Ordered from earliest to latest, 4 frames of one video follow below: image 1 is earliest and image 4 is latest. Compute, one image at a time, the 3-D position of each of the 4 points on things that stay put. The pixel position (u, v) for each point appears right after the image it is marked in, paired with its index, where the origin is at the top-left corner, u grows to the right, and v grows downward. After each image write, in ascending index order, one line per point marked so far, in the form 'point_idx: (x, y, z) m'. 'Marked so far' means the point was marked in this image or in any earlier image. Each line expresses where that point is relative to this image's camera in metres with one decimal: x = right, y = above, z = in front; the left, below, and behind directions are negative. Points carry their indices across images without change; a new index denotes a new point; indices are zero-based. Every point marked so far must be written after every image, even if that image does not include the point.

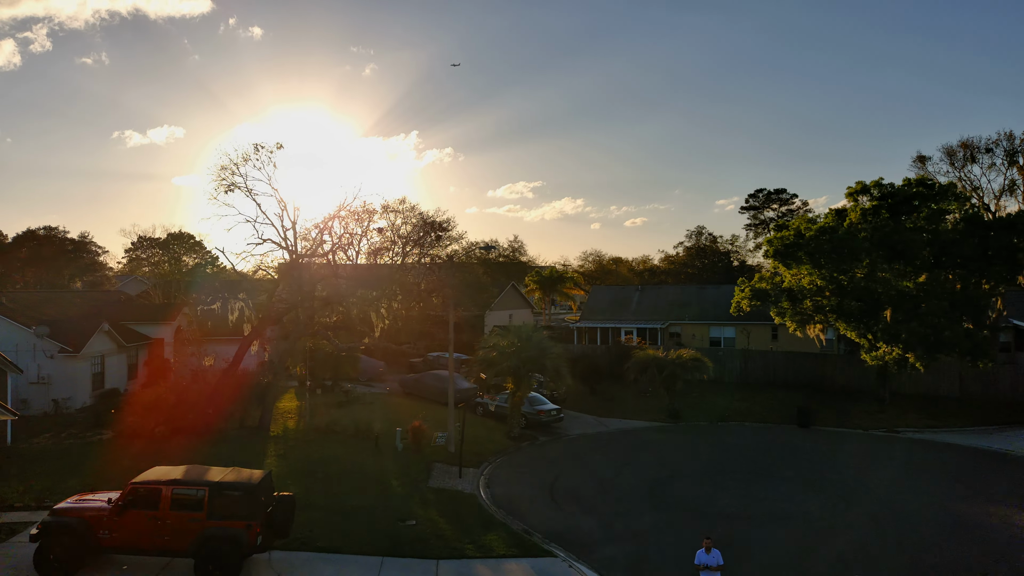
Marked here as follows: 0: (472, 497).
0: (-1.1, -5.6, +16.4) m
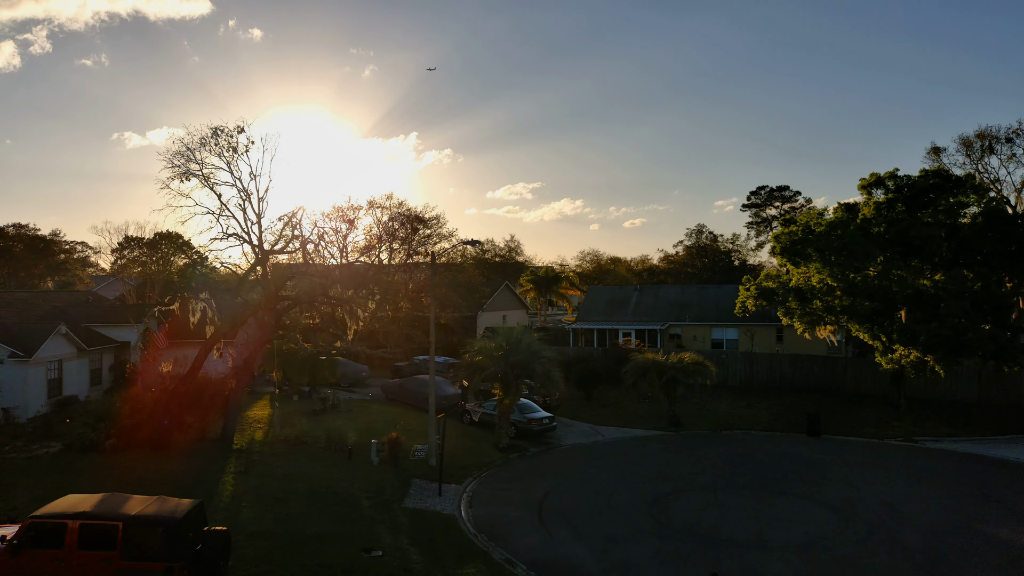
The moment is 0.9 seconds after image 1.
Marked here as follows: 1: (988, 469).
0: (-1.5, -5.5, +14.7) m
1: (+15.0, -5.7, +19.5) m
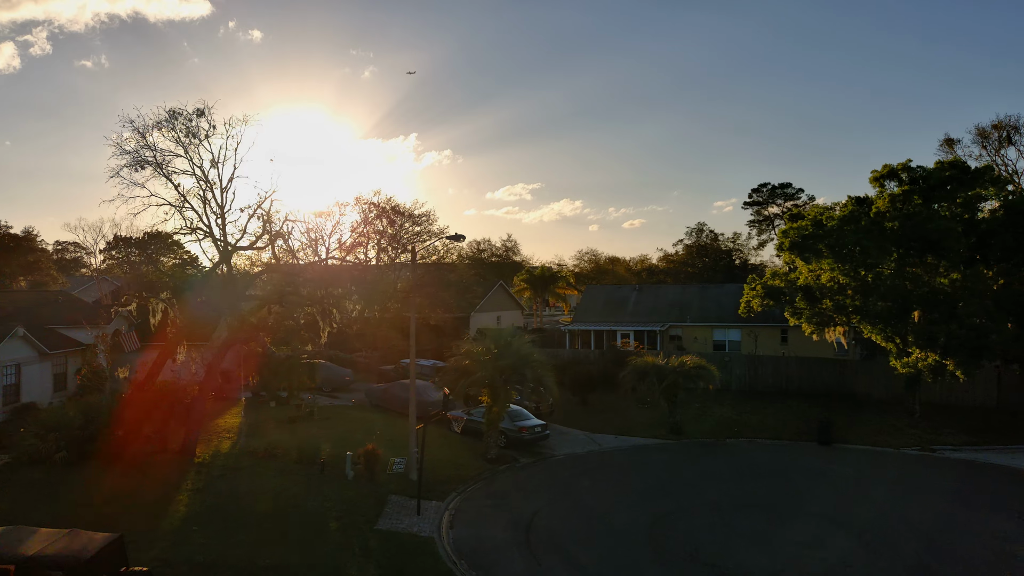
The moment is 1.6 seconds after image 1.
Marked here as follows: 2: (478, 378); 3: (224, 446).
0: (-1.8, -5.5, +13.2) m
1: (+14.6, -5.6, +18.0) m
2: (-1.0, -2.8, +19.2) m
3: (-8.4, -4.6, +18.1) m
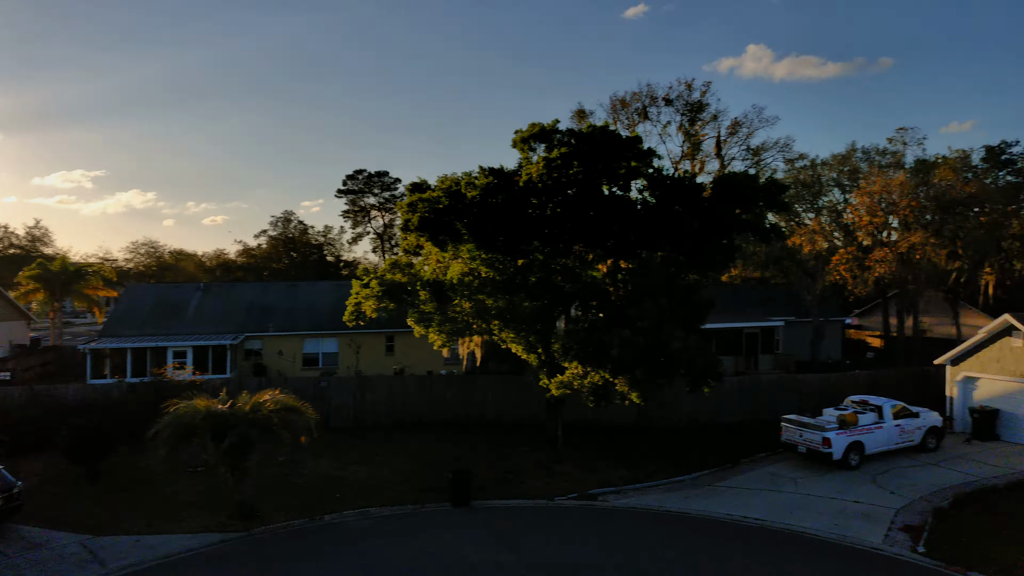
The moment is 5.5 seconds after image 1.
0: (-5.8, -5.4, +0.4) m
1: (+4.5, -5.4, +14.1) m
2: (-8.8, -2.7, +5.6) m
3: (-14.0, -4.6, +0.4) m
